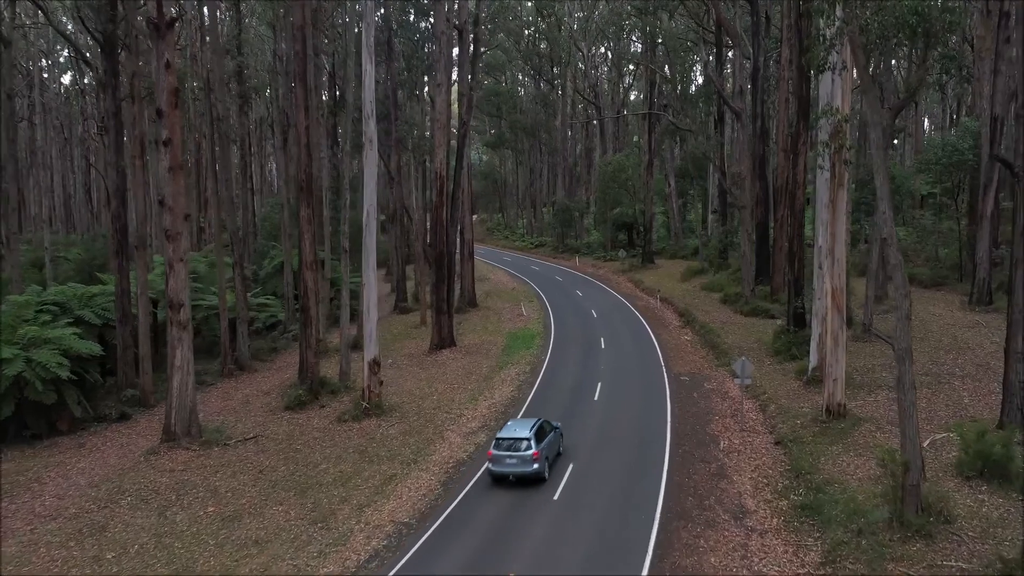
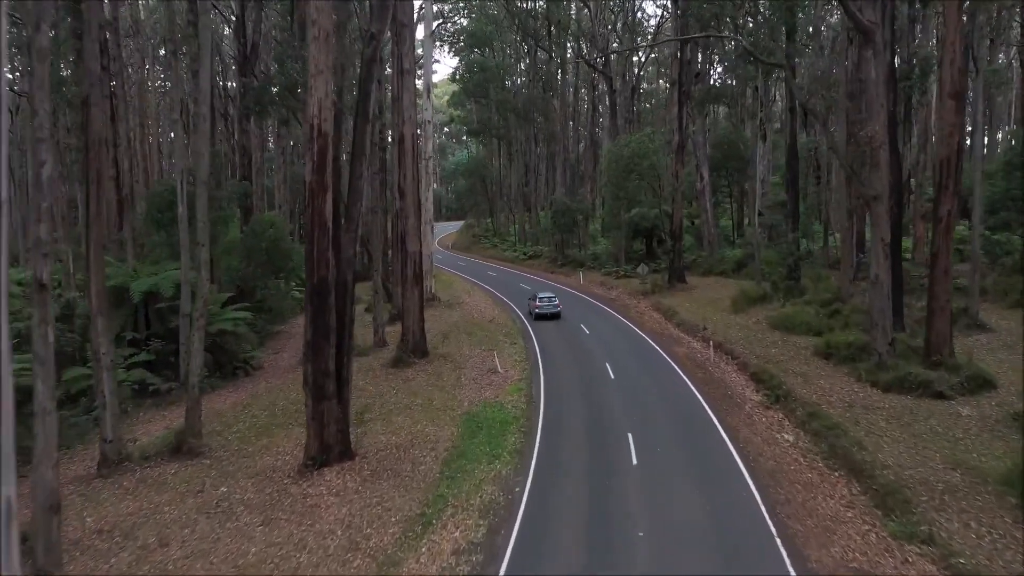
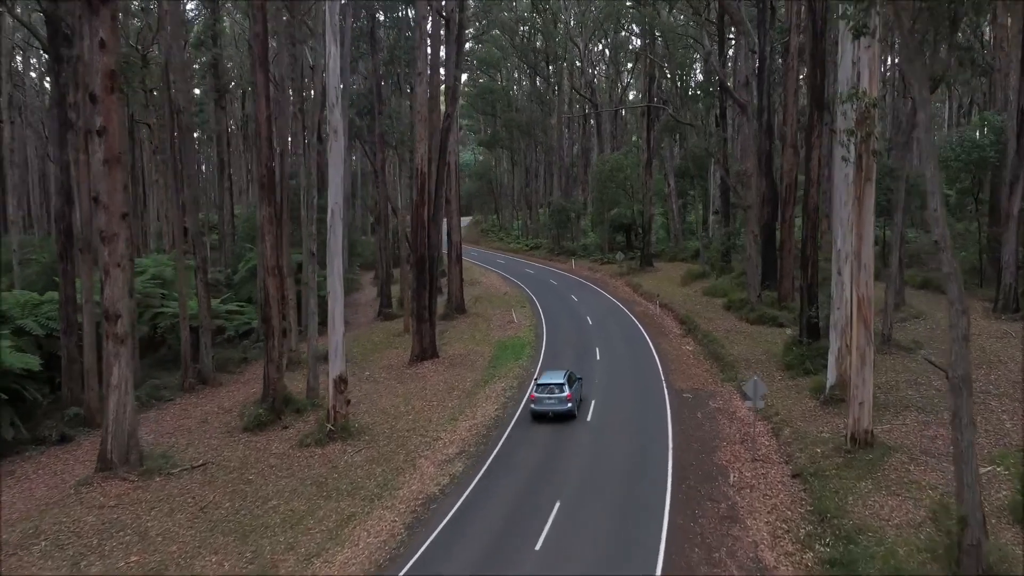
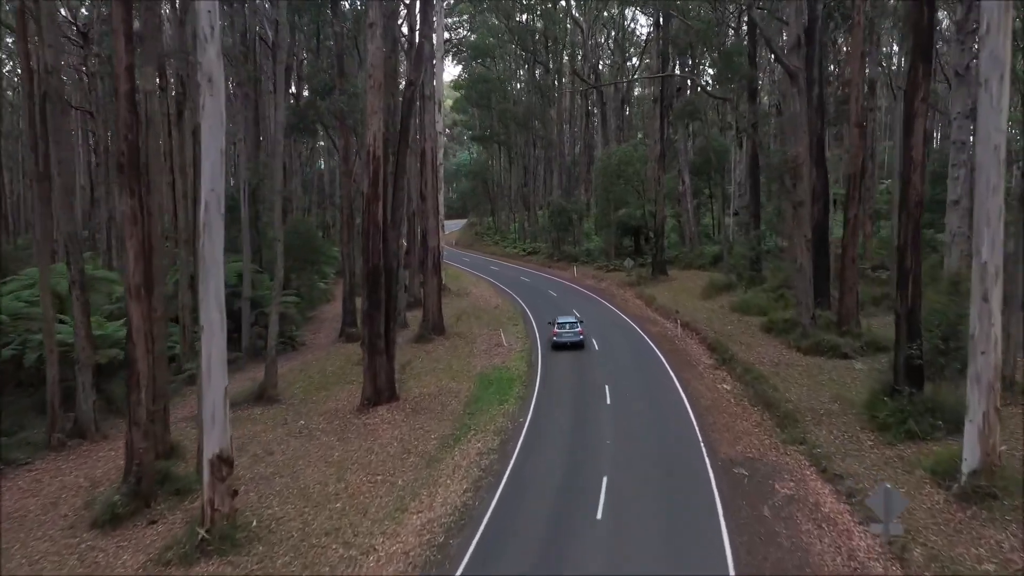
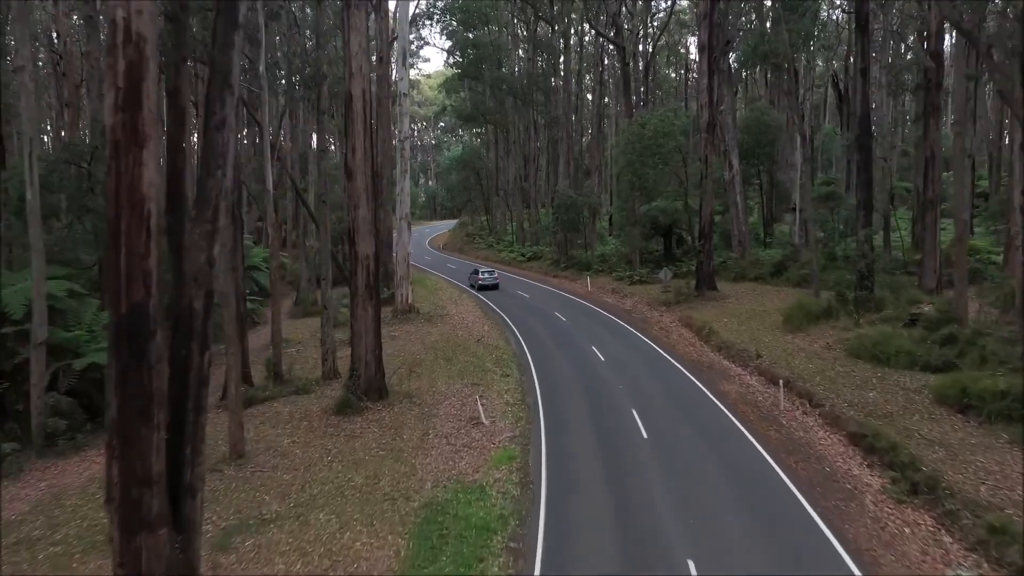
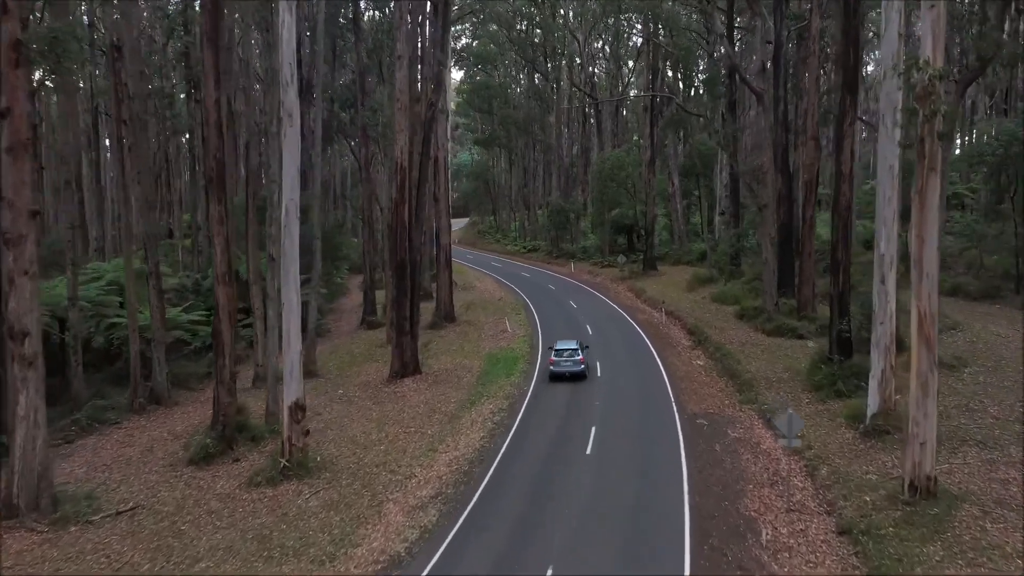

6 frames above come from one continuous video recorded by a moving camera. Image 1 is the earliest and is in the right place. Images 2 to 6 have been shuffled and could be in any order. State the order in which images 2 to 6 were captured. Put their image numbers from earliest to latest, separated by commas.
3, 6, 4, 2, 5
